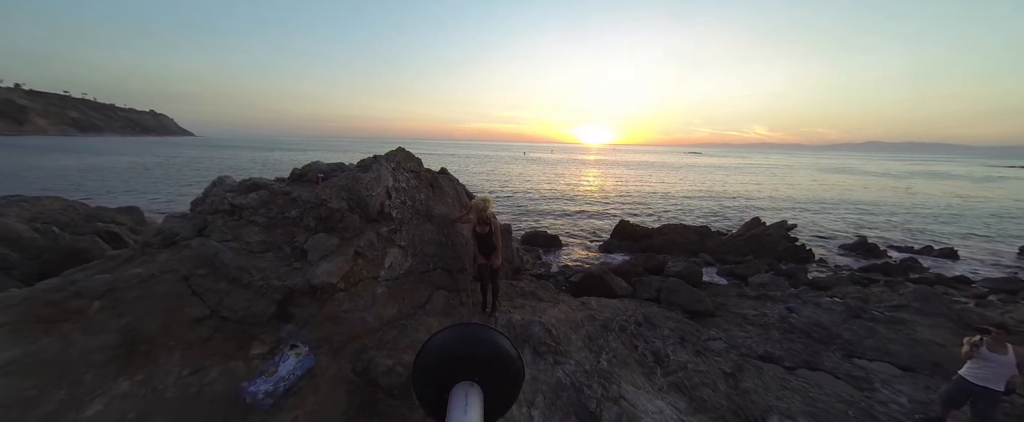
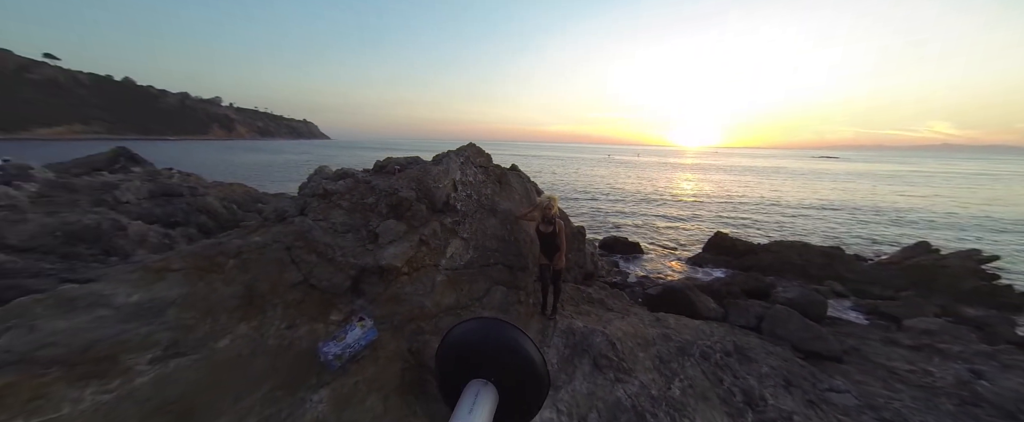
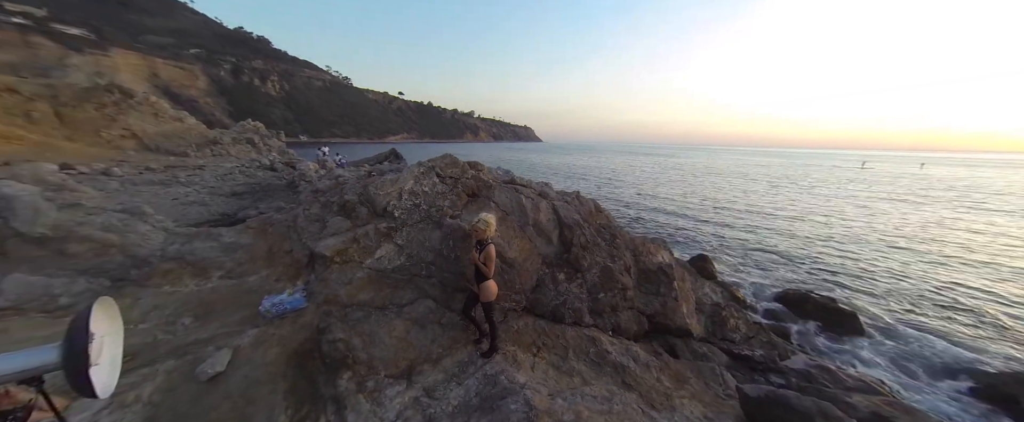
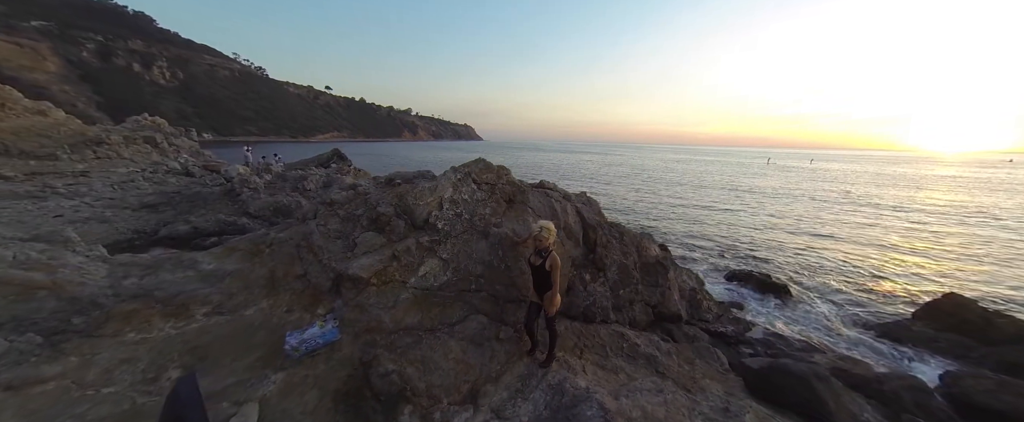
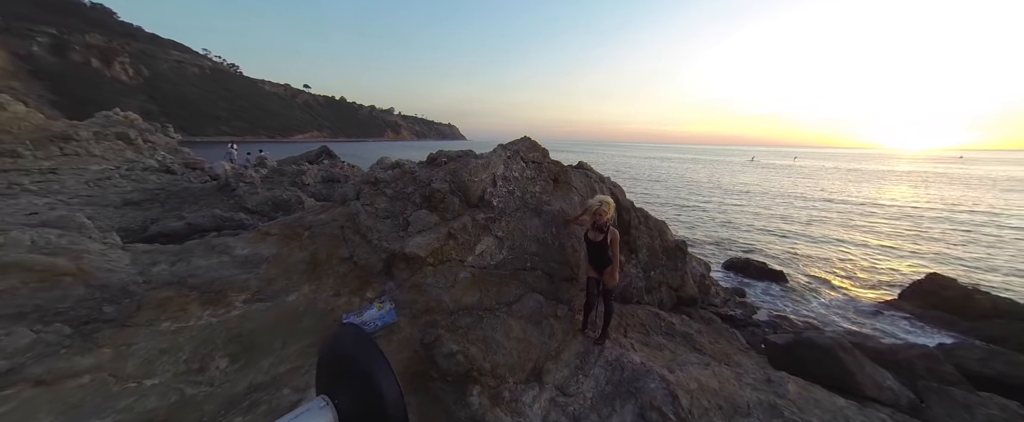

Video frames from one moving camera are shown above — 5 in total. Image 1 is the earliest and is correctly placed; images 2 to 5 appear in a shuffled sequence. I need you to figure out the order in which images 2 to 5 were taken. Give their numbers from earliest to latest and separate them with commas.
2, 5, 4, 3
